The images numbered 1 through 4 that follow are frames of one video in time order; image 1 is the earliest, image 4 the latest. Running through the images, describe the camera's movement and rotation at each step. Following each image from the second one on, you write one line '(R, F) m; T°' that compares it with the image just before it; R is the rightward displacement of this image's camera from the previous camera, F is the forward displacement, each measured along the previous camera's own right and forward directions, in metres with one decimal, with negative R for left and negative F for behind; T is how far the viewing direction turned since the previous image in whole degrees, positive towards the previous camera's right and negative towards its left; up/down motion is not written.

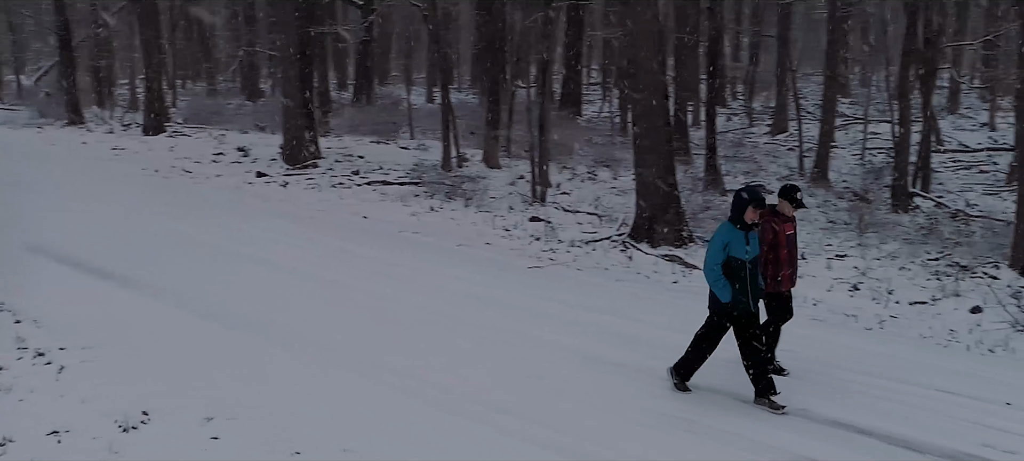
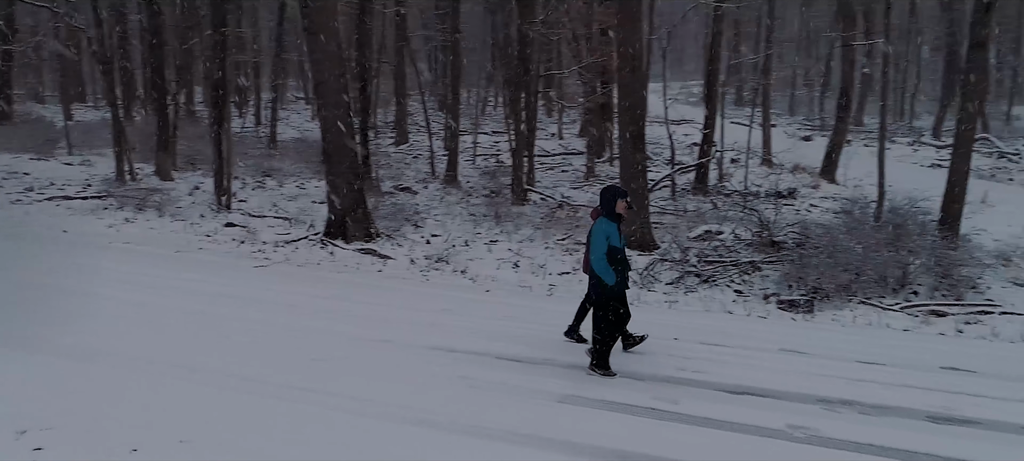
(-3.1, -1.2) m; +31°
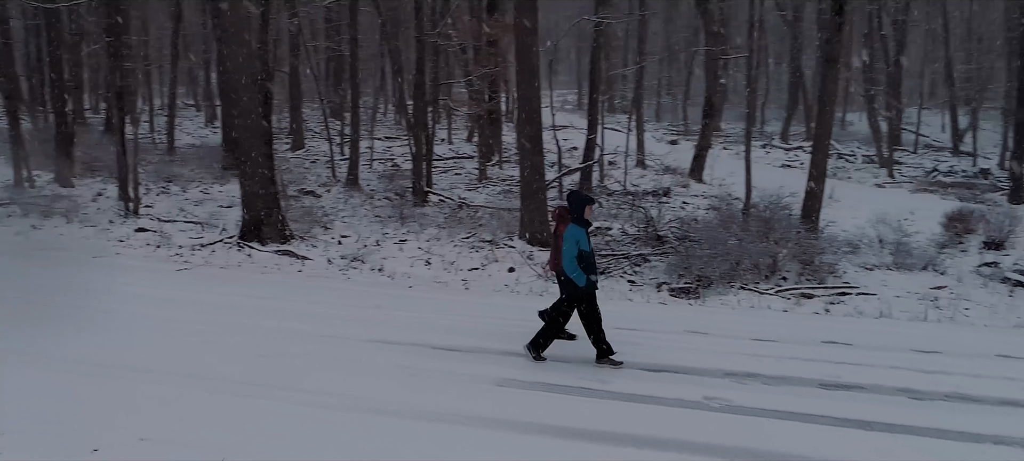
(-1.4, -0.6) m; +11°
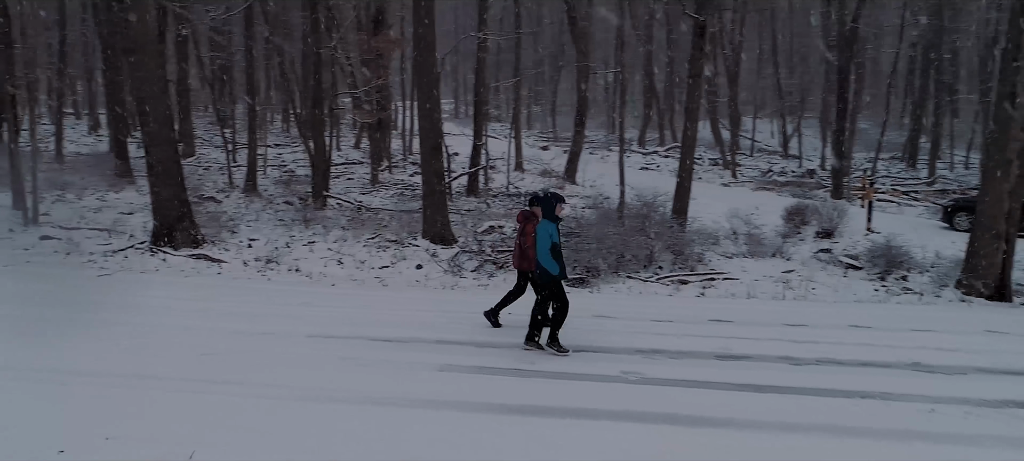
(-1.8, -0.5) m; +13°
